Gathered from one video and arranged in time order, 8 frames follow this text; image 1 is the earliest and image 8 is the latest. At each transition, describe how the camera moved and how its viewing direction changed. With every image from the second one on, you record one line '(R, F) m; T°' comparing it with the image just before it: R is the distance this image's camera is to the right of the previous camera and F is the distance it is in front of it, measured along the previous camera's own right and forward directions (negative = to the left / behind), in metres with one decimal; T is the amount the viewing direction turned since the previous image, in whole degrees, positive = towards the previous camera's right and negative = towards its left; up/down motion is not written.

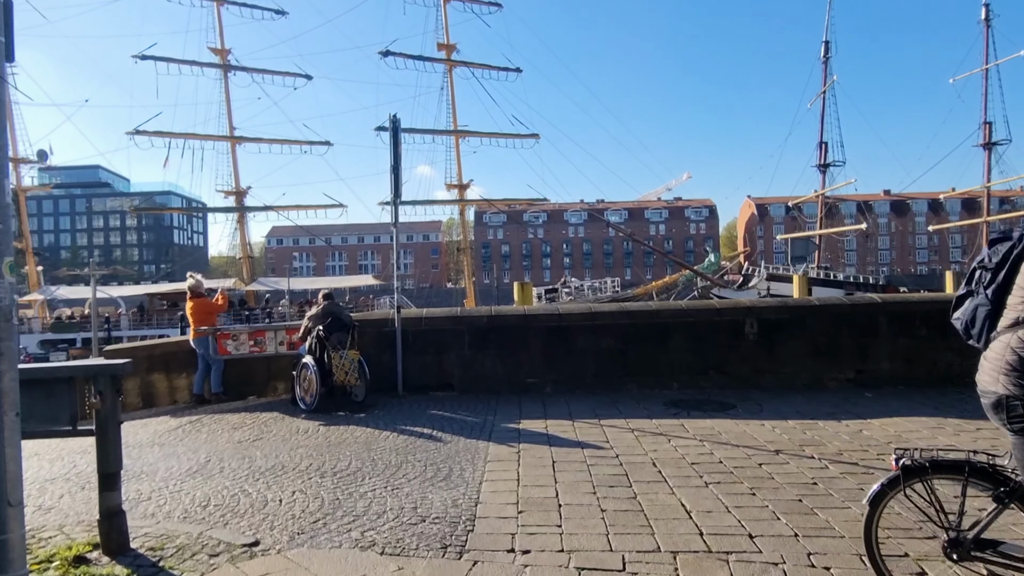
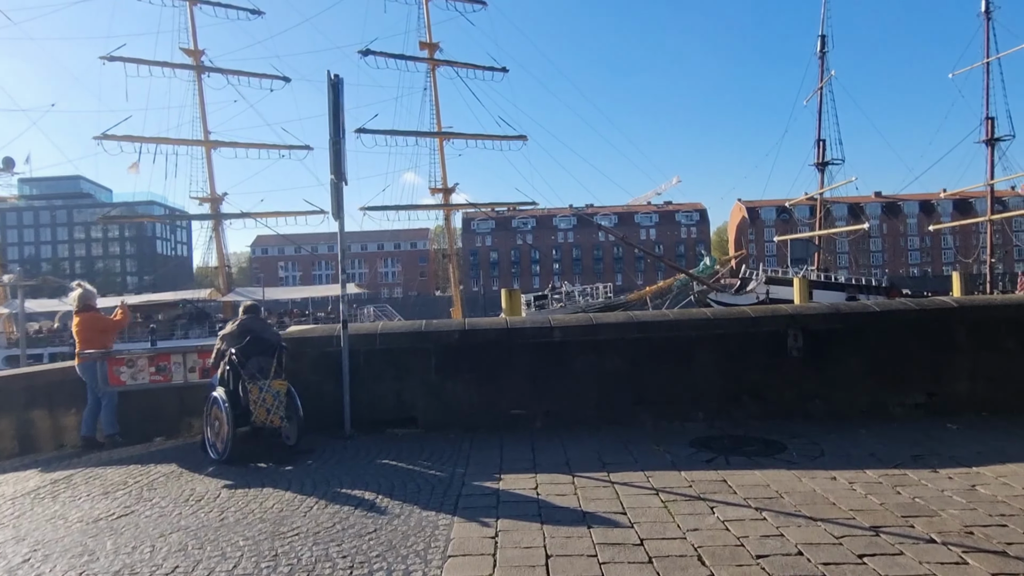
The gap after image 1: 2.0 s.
(+0.1, +1.9) m; +1°
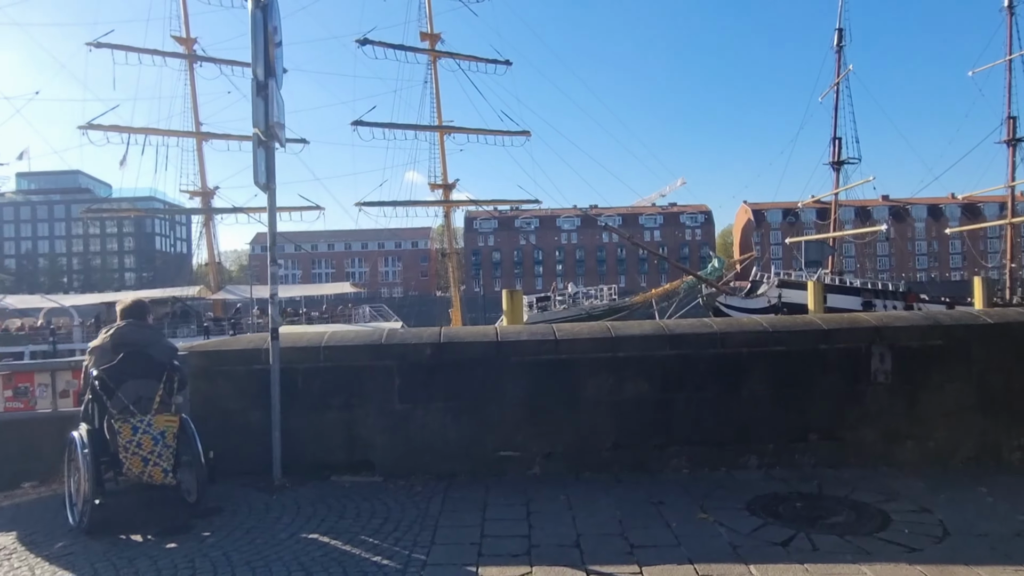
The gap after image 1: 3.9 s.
(+0.1, +1.7) m; 0°
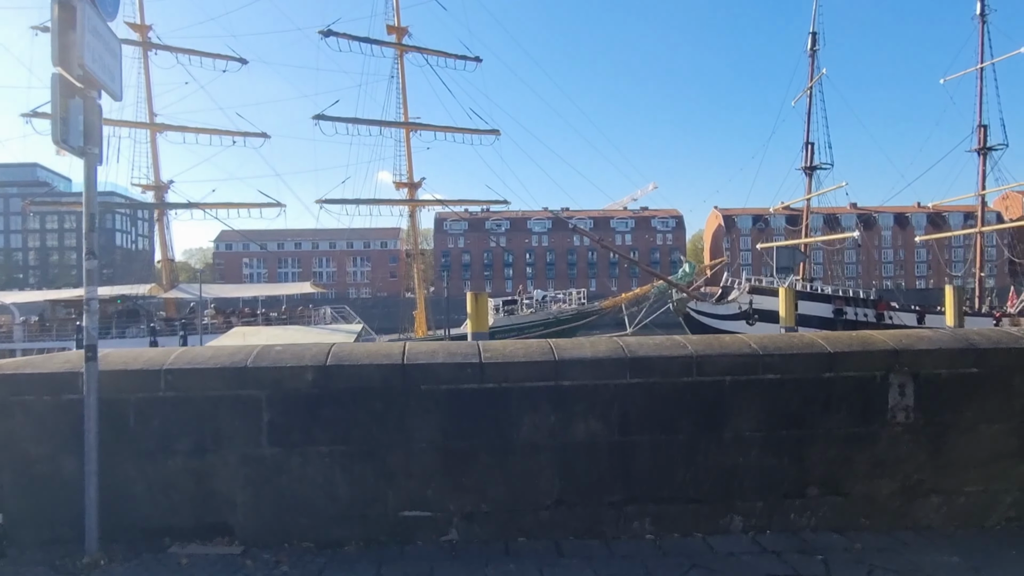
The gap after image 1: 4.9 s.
(+0.3, +1.2) m; +2°
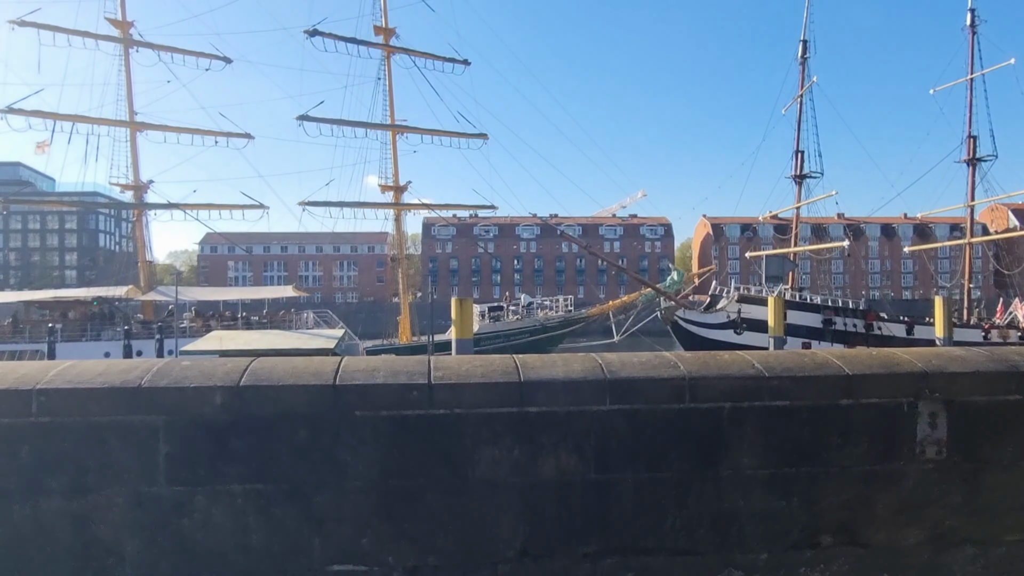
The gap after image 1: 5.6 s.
(+0.1, +0.6) m; +1°
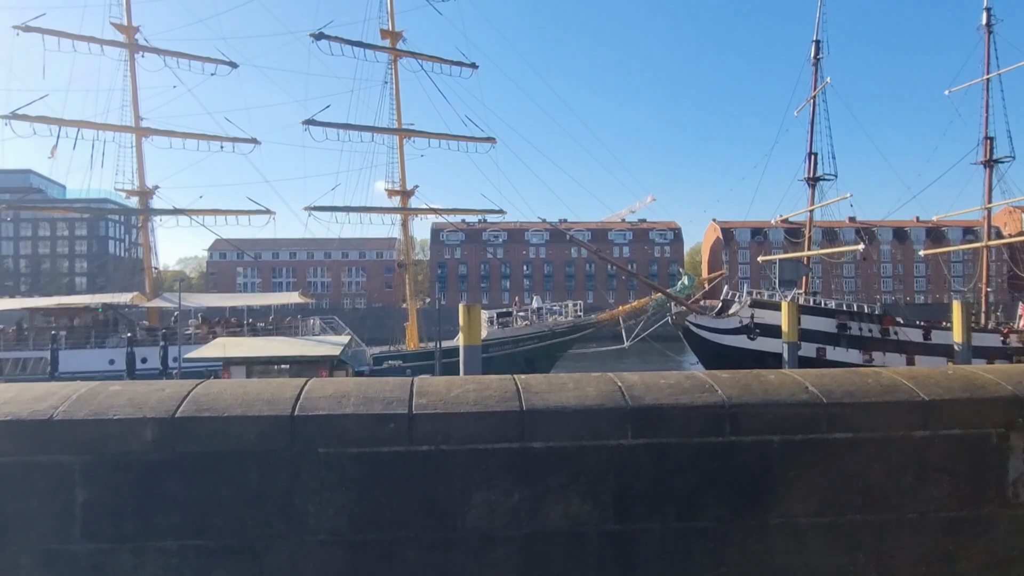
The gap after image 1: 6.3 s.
(0.0, +0.6) m; -1°
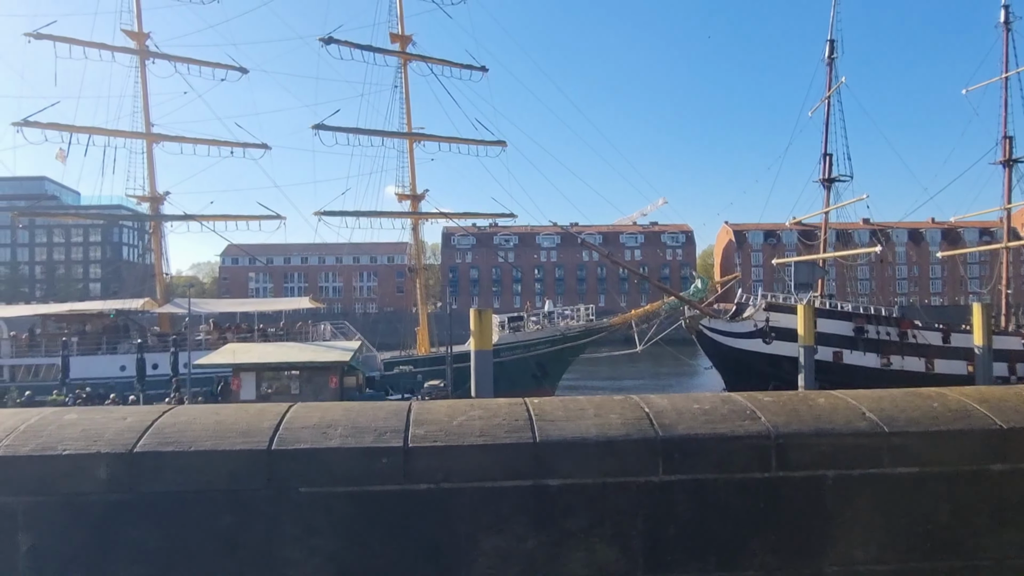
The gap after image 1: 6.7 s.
(0.0, +0.3) m; -1°
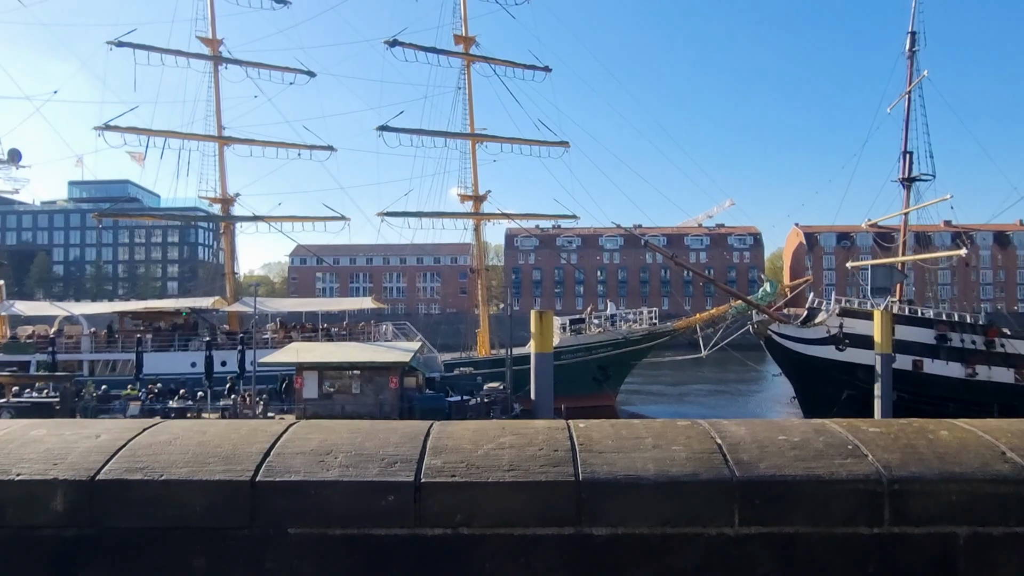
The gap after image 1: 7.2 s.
(+0.1, +0.4) m; -5°
